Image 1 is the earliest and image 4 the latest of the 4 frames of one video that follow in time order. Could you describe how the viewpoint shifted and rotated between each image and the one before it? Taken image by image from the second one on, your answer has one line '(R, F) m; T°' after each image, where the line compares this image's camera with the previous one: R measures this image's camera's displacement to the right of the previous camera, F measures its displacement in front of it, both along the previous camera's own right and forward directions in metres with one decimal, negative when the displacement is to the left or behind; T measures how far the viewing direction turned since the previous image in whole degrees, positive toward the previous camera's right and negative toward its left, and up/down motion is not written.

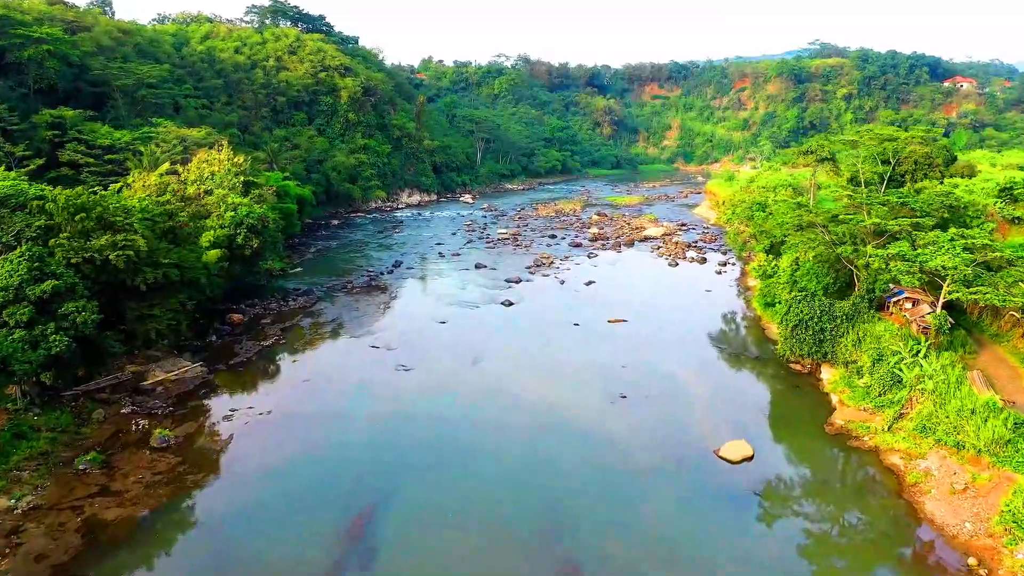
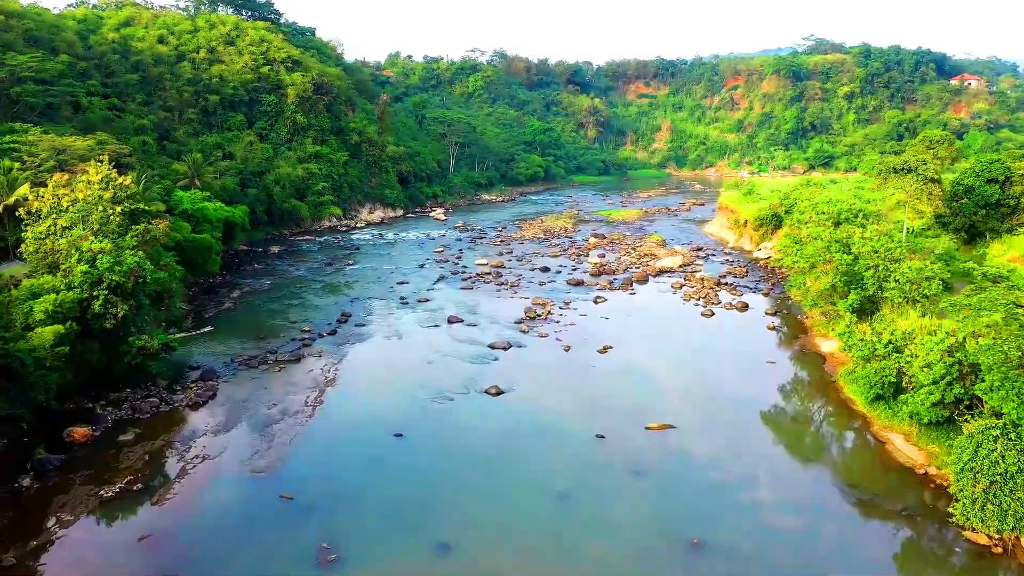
(-0.3, +8.0) m; +2°
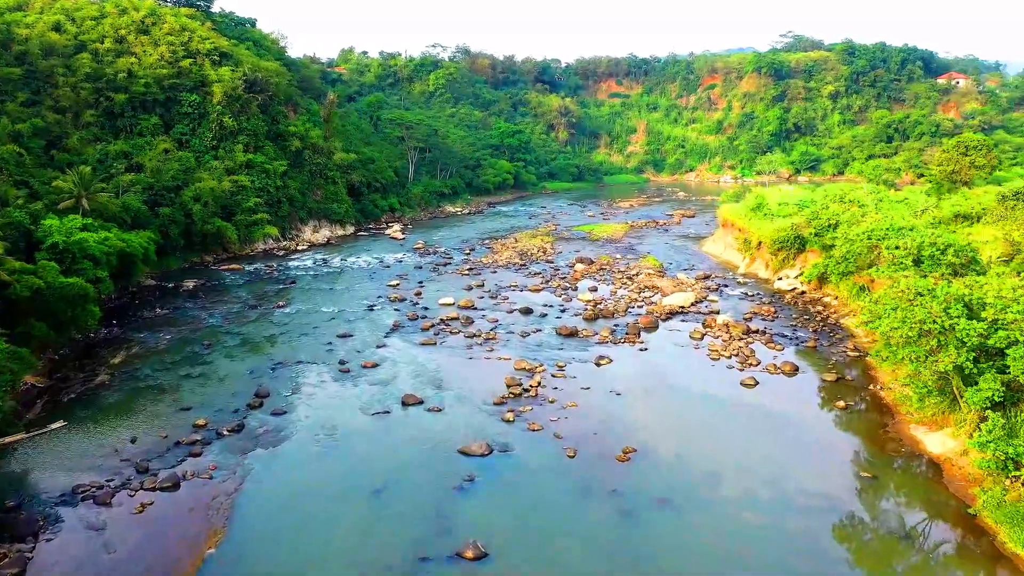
(-0.3, +6.5) m; +3°
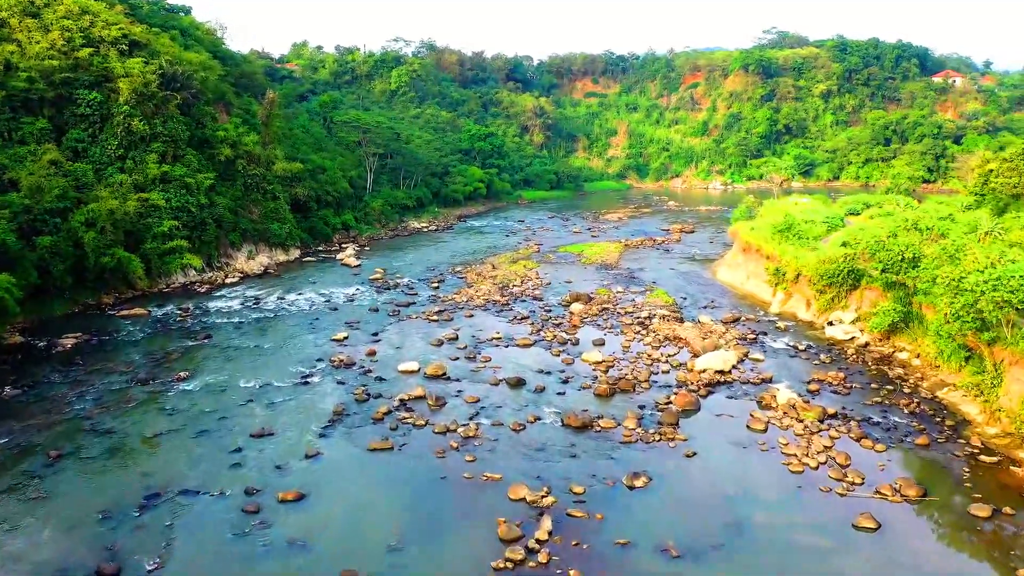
(-0.4, +6.6) m; +2°
